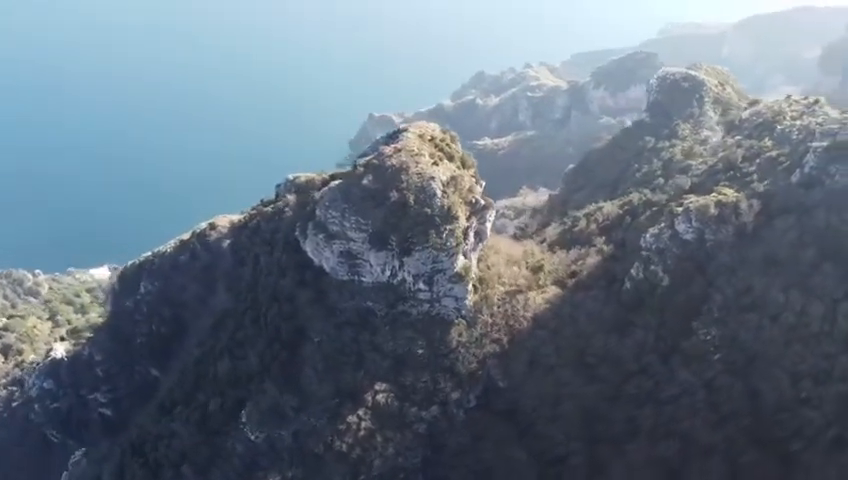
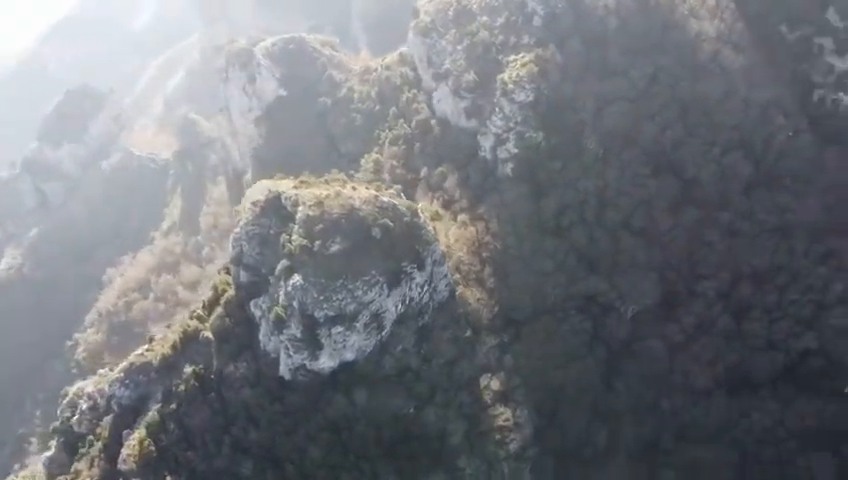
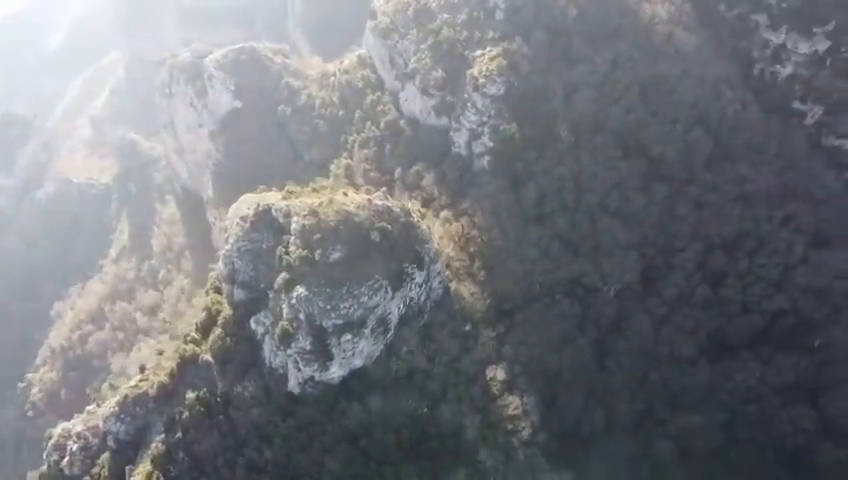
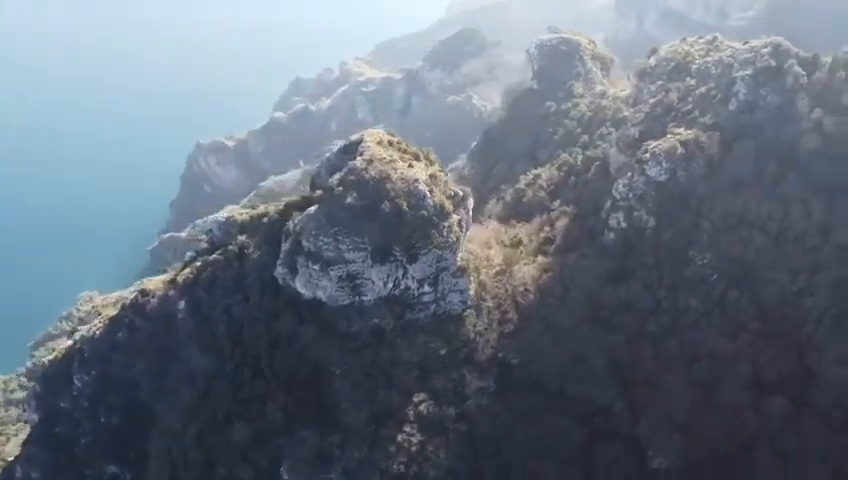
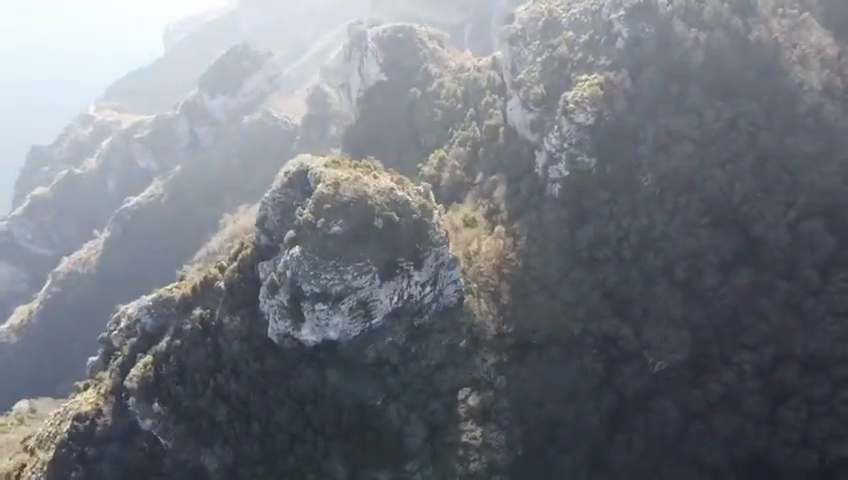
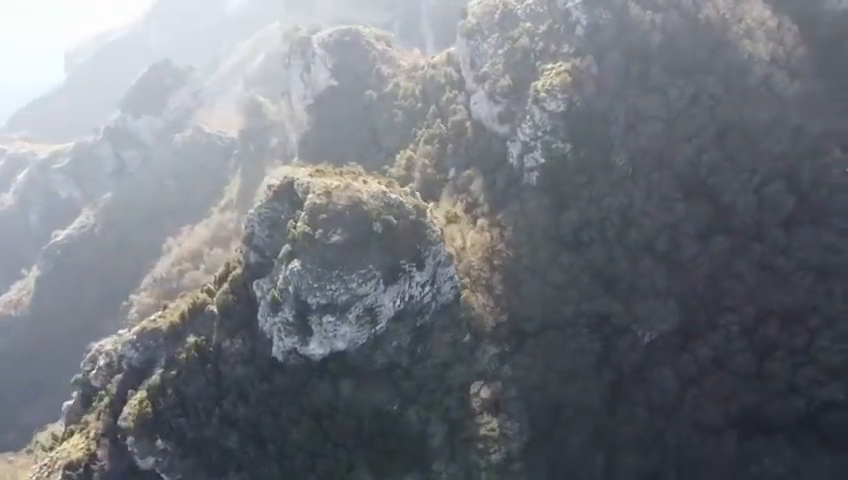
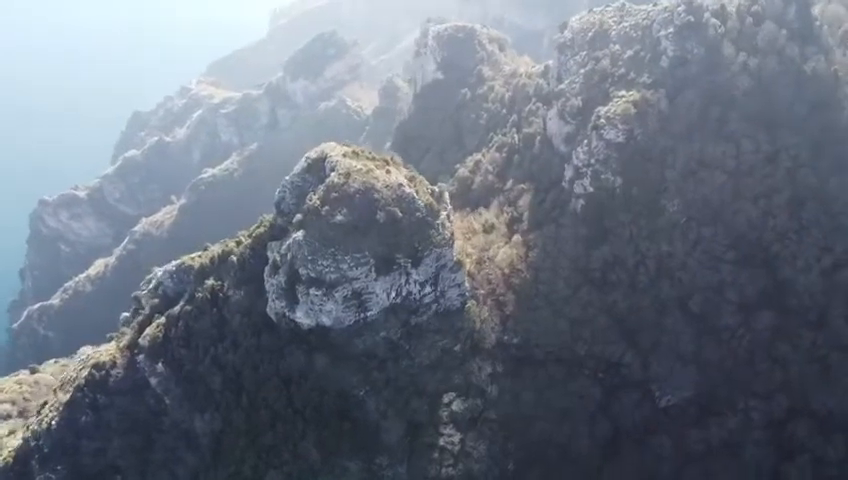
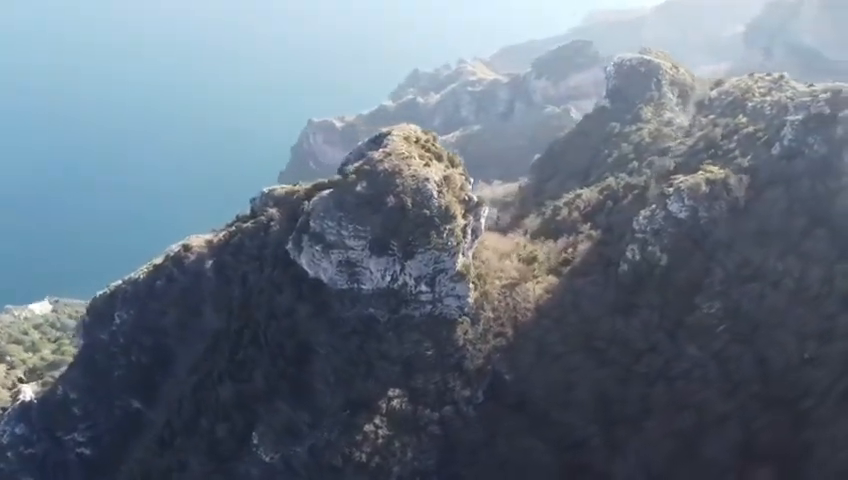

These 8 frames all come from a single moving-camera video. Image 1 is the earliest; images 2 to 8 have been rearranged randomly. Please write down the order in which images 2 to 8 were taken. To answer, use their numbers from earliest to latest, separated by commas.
8, 4, 7, 5, 6, 2, 3
